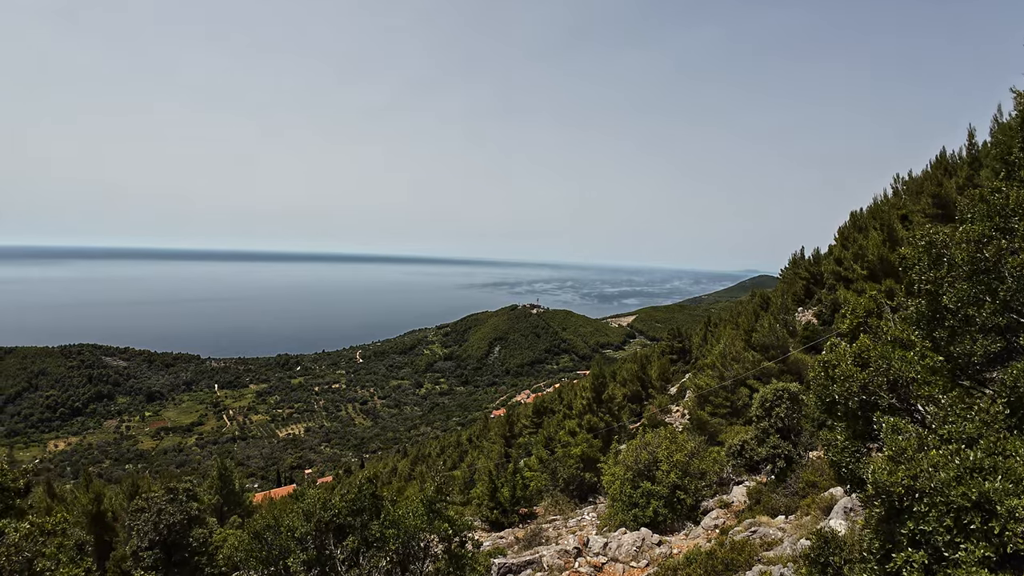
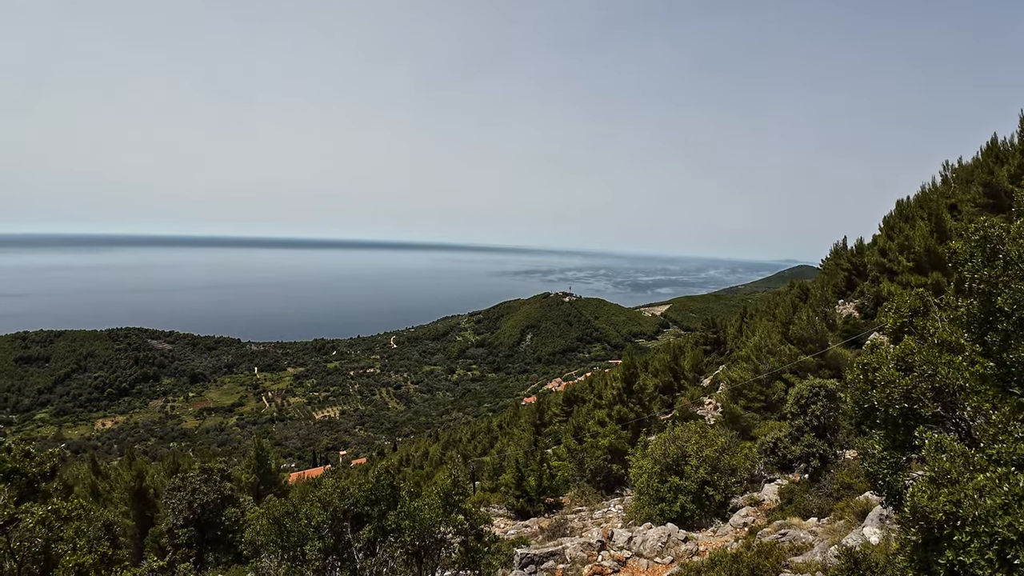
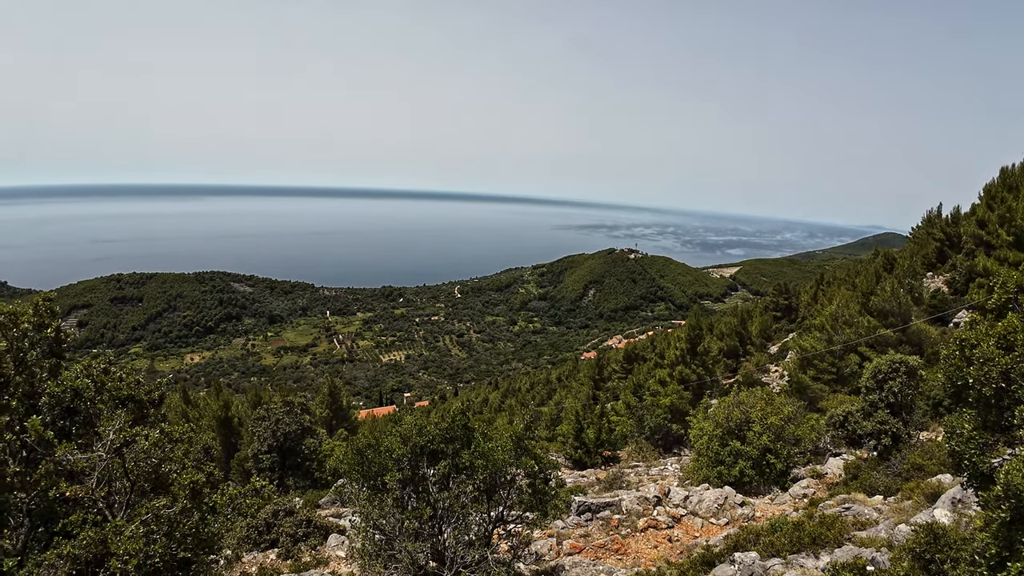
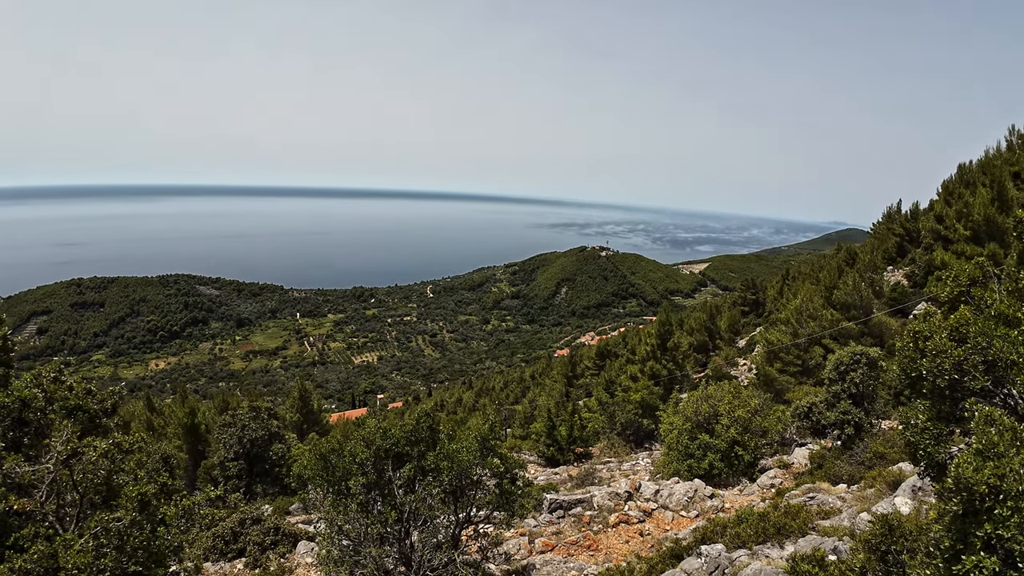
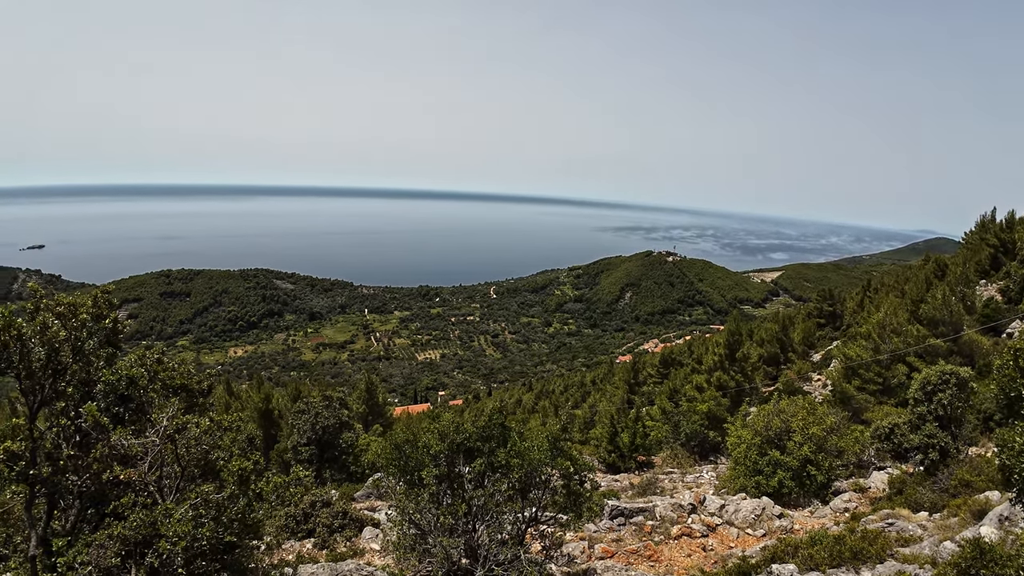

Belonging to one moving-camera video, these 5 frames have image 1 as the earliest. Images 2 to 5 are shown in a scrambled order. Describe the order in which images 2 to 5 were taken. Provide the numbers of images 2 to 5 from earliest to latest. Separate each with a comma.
2, 4, 3, 5
